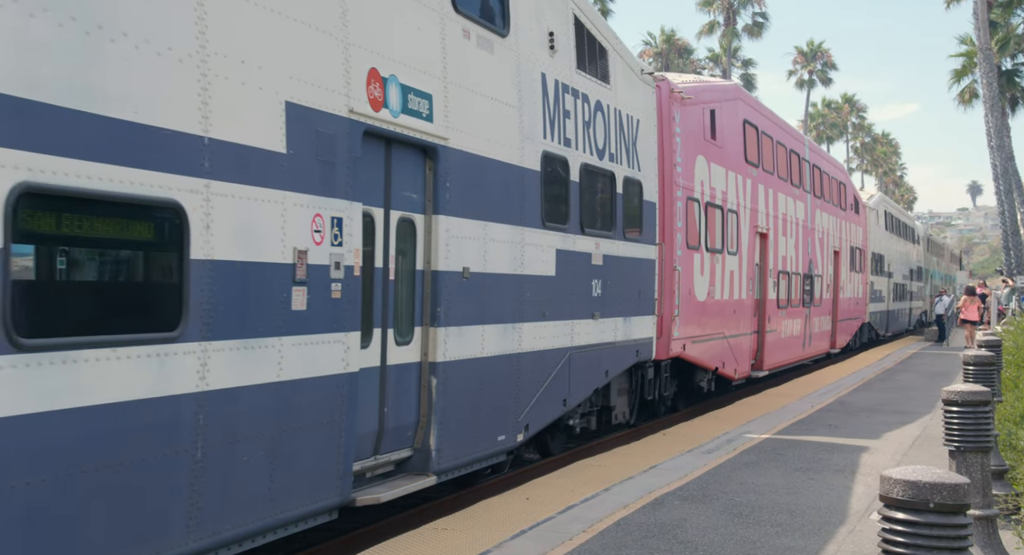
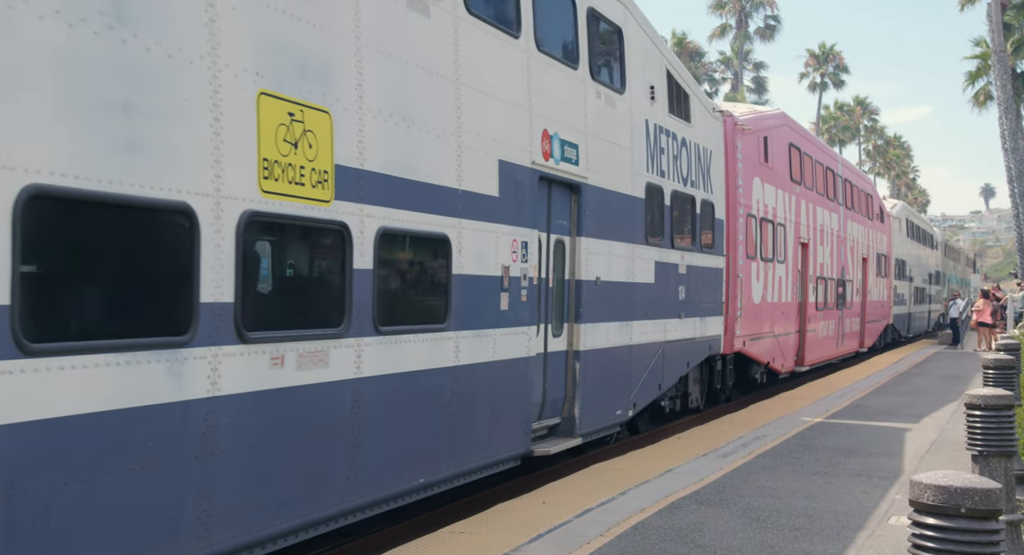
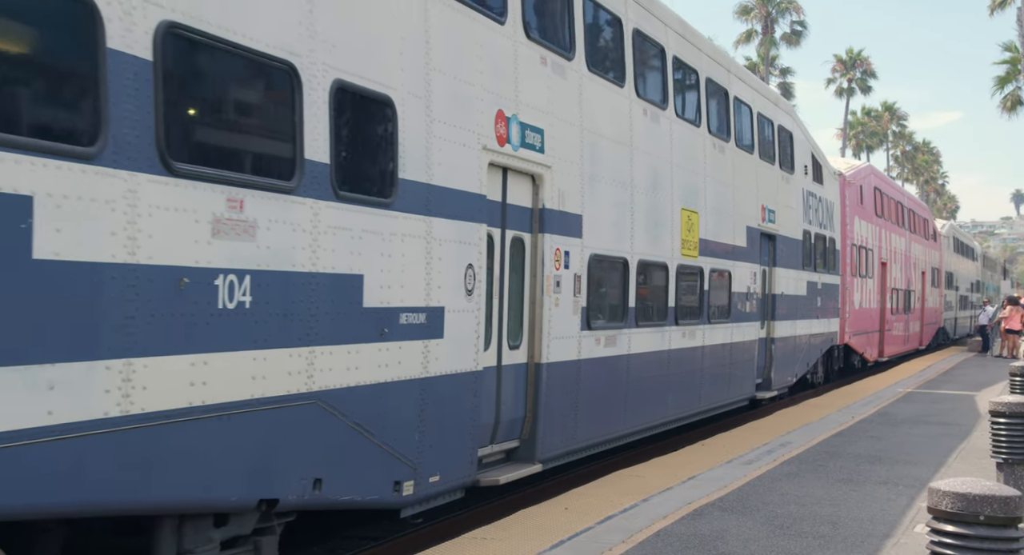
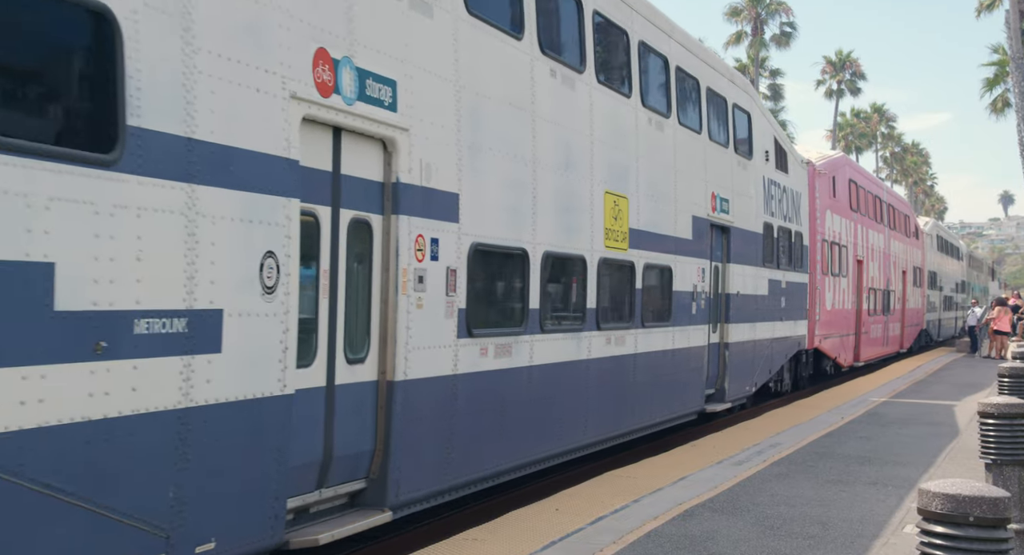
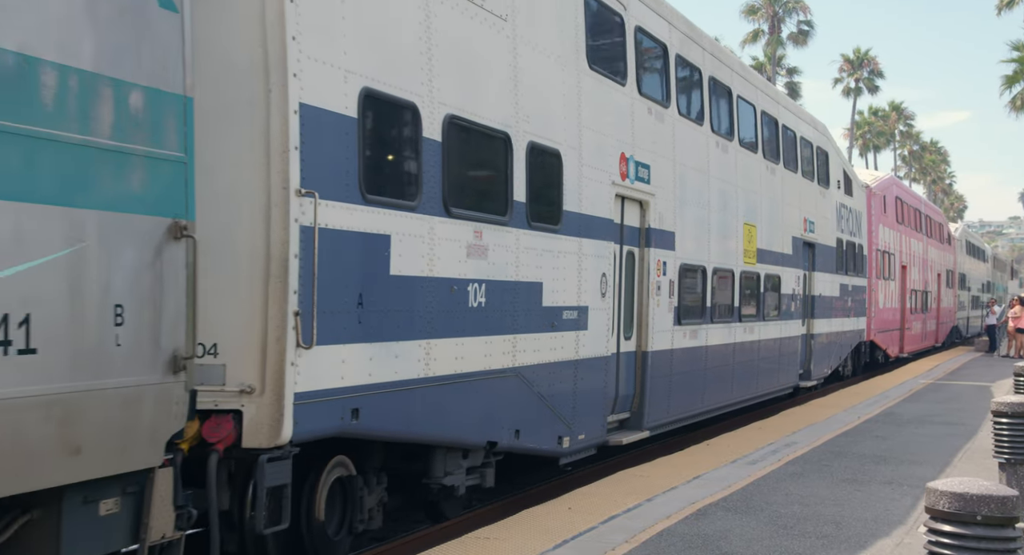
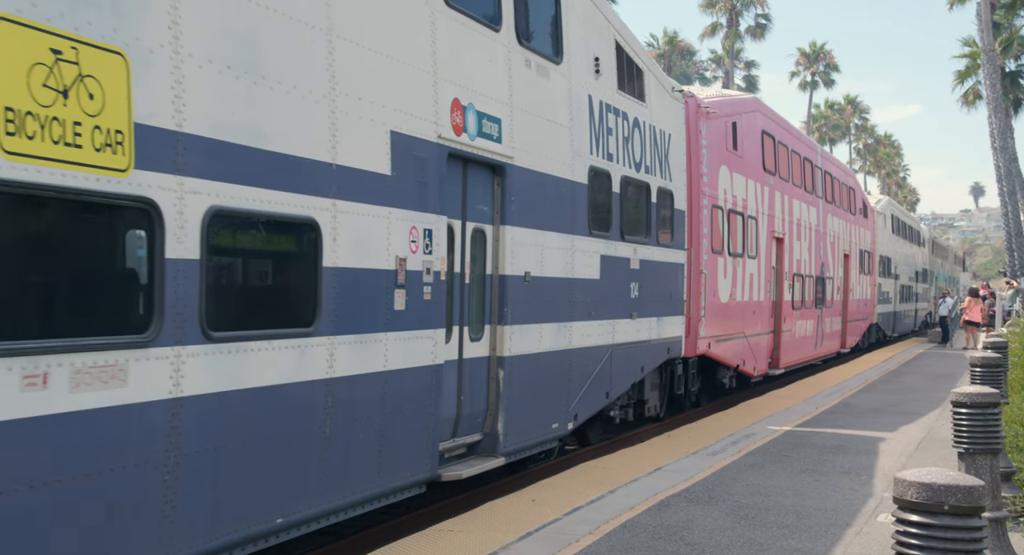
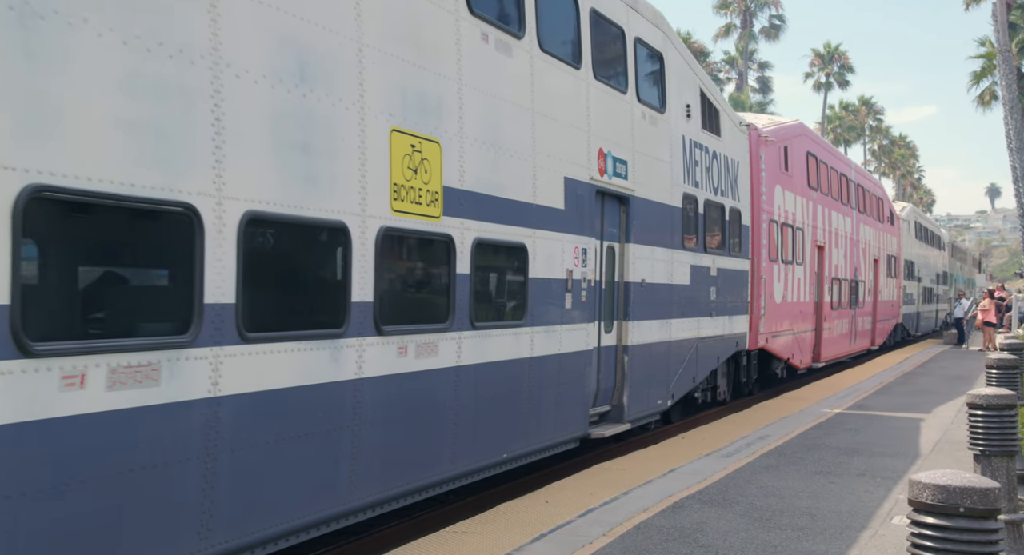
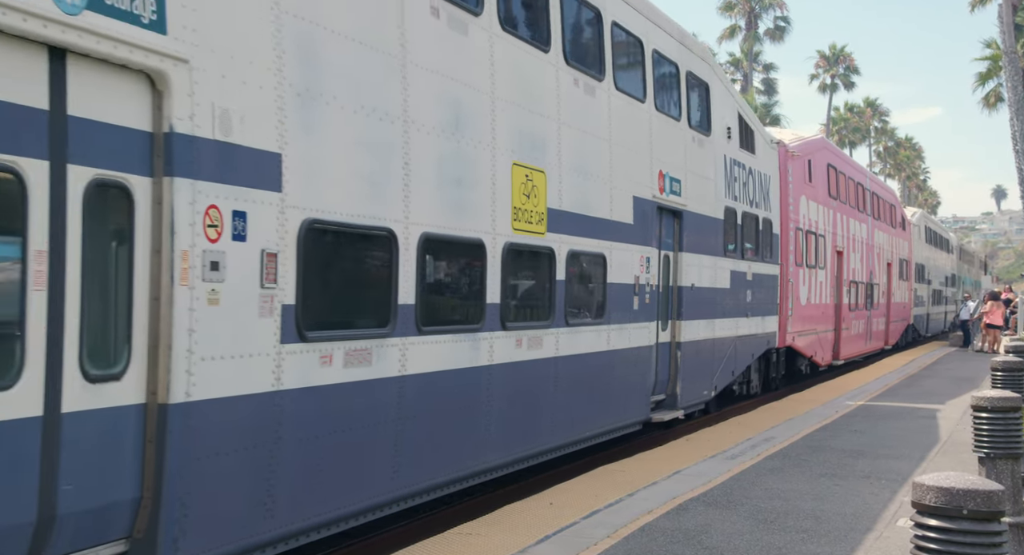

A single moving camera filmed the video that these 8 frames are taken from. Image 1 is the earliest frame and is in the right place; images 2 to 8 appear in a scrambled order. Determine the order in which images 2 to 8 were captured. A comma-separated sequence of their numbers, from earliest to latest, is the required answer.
6, 2, 7, 8, 4, 3, 5
